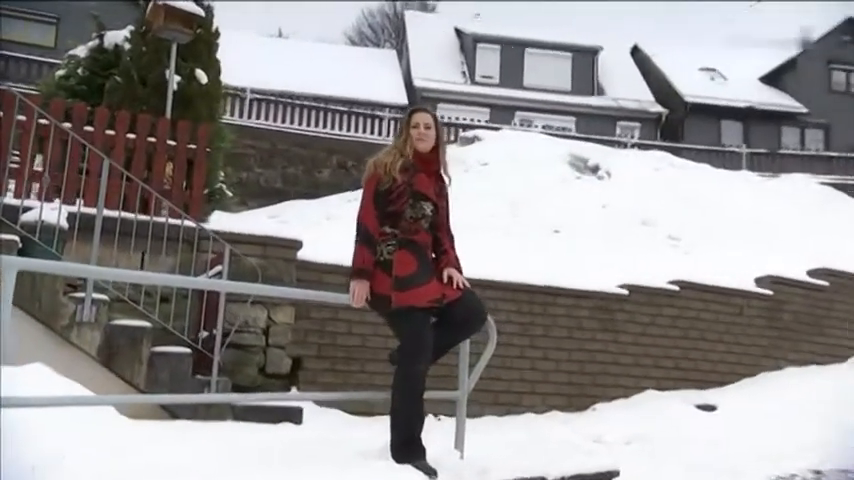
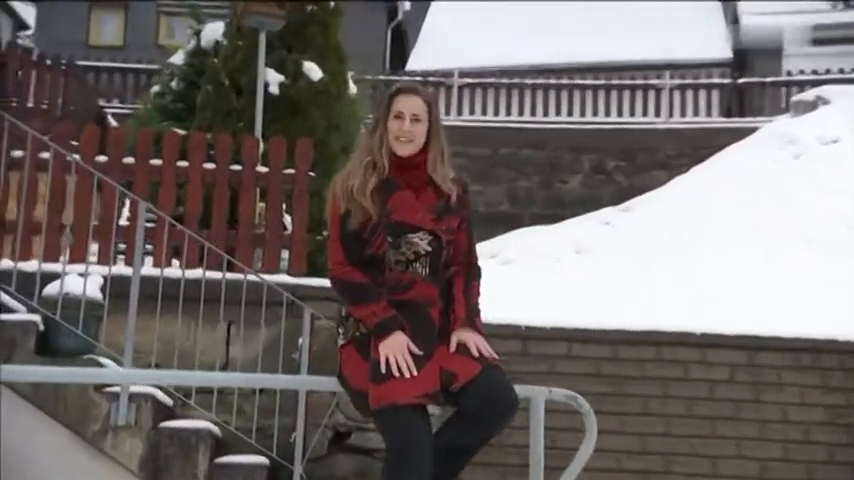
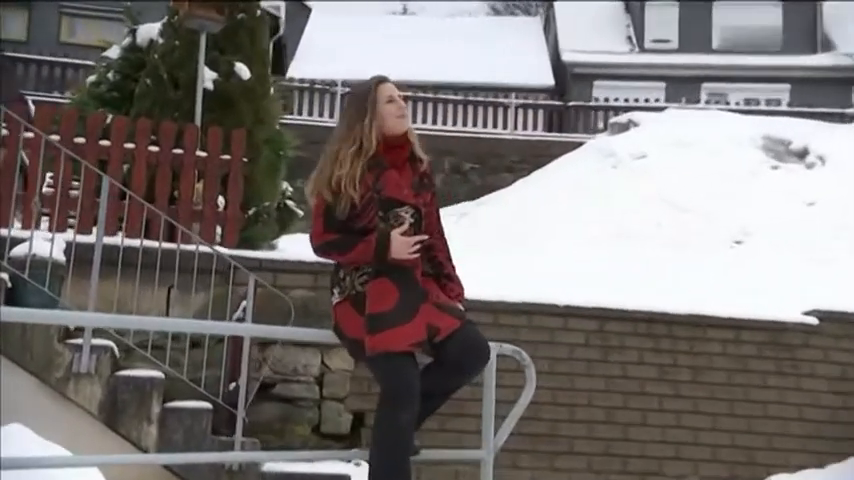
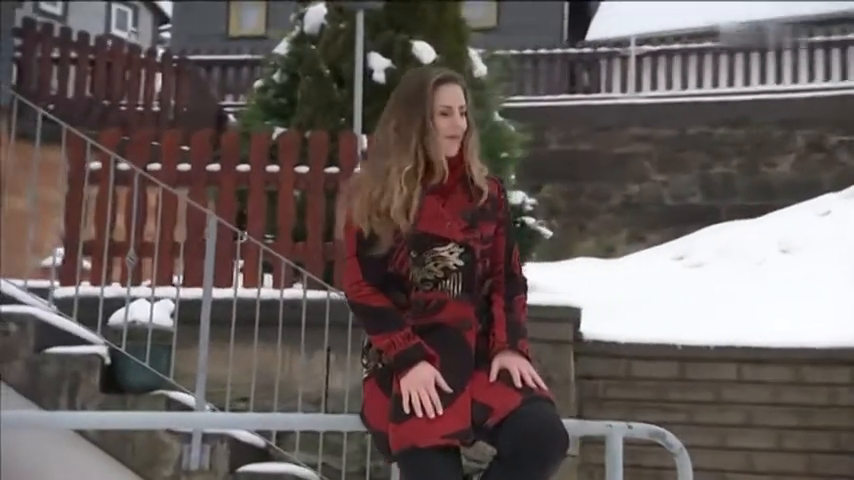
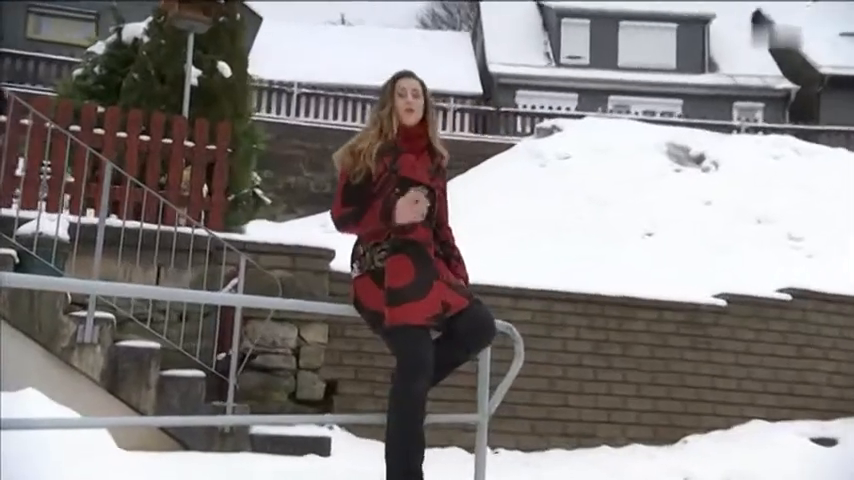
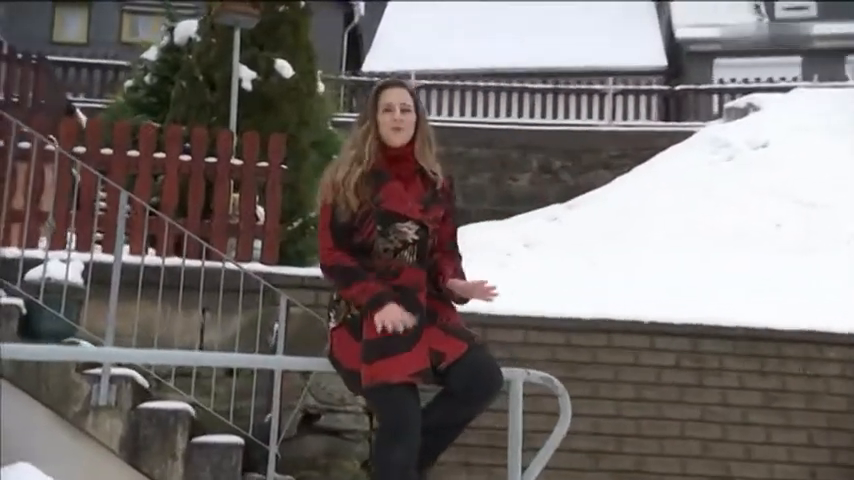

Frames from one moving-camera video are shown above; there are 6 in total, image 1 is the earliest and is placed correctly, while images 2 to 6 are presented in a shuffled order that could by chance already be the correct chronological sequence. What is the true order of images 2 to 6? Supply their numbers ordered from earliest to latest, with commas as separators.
5, 3, 6, 2, 4
